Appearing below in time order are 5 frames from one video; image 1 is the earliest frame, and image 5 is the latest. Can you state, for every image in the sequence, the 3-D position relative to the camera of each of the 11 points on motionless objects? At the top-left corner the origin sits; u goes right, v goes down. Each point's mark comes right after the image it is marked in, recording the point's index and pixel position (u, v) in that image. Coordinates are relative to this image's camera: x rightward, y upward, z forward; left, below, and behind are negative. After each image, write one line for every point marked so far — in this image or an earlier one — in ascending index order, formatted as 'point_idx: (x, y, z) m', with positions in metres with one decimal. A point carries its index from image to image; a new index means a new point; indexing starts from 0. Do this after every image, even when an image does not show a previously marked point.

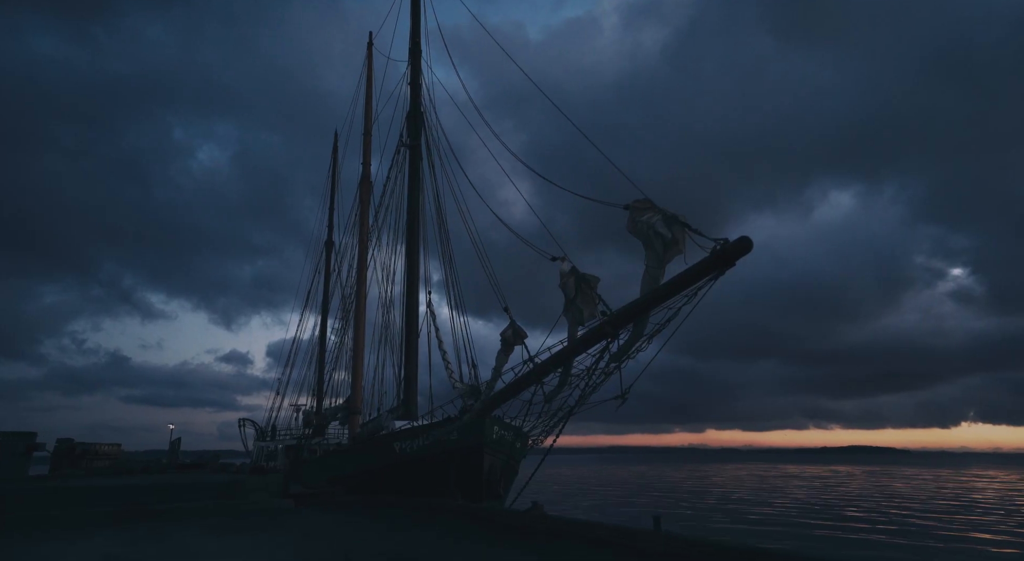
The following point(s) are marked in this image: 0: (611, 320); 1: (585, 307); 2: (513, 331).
0: (+2.1, -0.9, +13.7) m
1: (+1.8, -0.6, +15.2) m
2: (+0.1, -1.4, +18.2) m
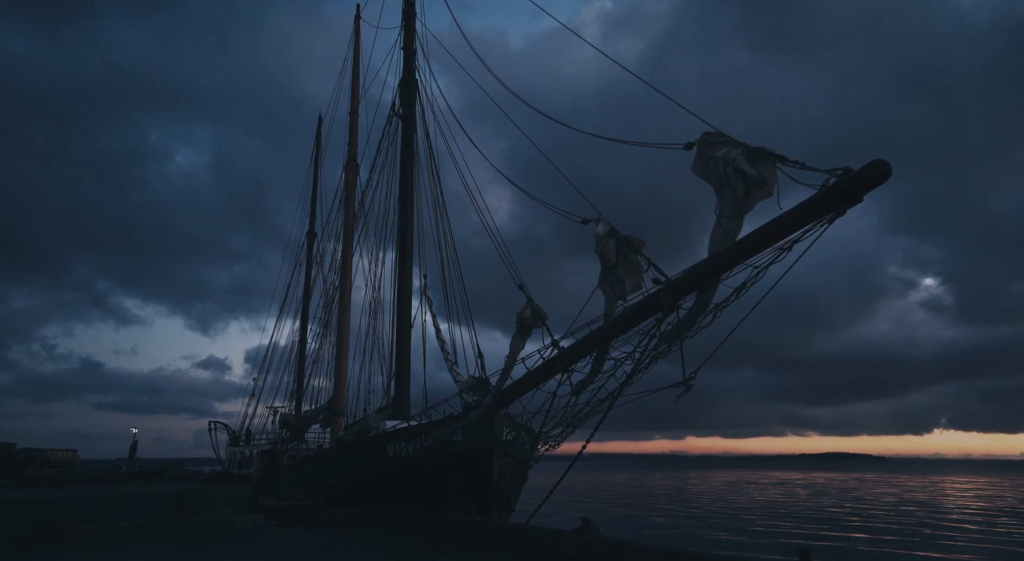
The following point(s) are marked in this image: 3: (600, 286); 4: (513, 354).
0: (+2.7, -0.1, +10.9) m
1: (+2.3, +0.1, +12.4) m
2: (+0.5, -0.8, +15.3) m
3: (+1.7, -0.1, +12.8) m
4: (0.0, -1.8, +15.5) m
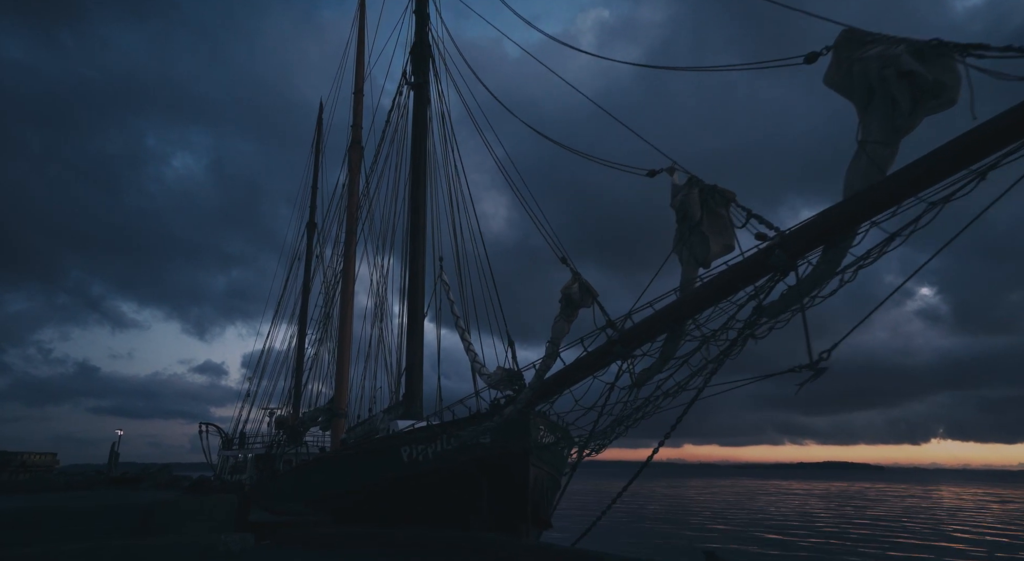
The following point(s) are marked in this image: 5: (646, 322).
0: (+3.6, +0.5, +8.4) m
1: (+3.2, +0.7, +9.9) m
2: (+1.4, -0.2, +12.8) m
3: (+2.6, +0.5, +10.3) m
4: (+0.9, -1.2, +13.0) m
5: (+2.3, -0.7, +10.8) m
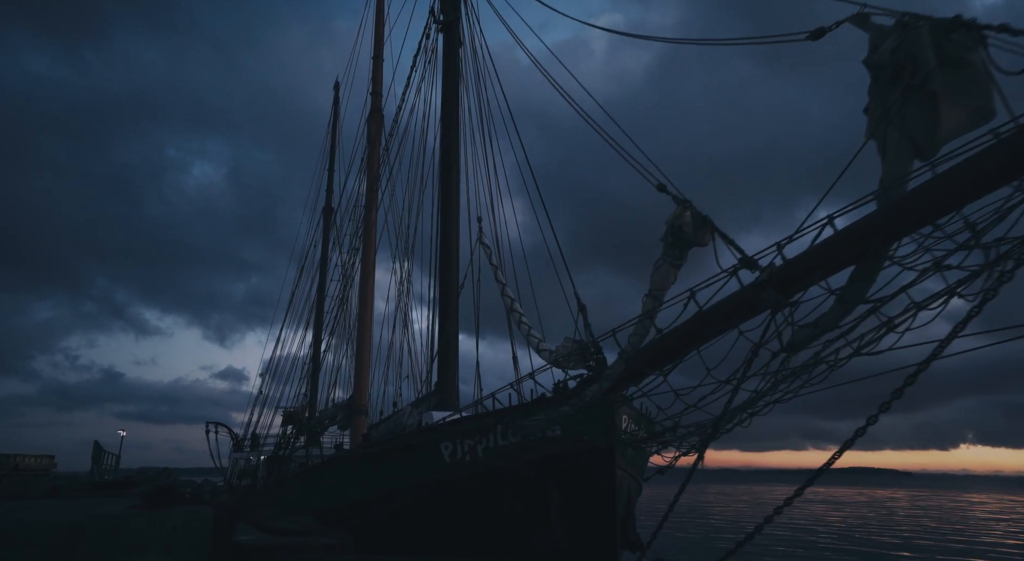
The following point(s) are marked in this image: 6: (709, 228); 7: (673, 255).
0: (+4.7, +1.6, +4.7) m
1: (+4.3, +1.8, +6.2) m
2: (+2.6, +0.9, +9.2) m
3: (+3.8, +1.6, +6.6) m
4: (+2.1, -0.2, +9.4) m
5: (+3.5, +0.3, +7.2) m
6: (+2.8, +0.8, +9.1) m
7: (+2.3, +0.4, +9.2) m
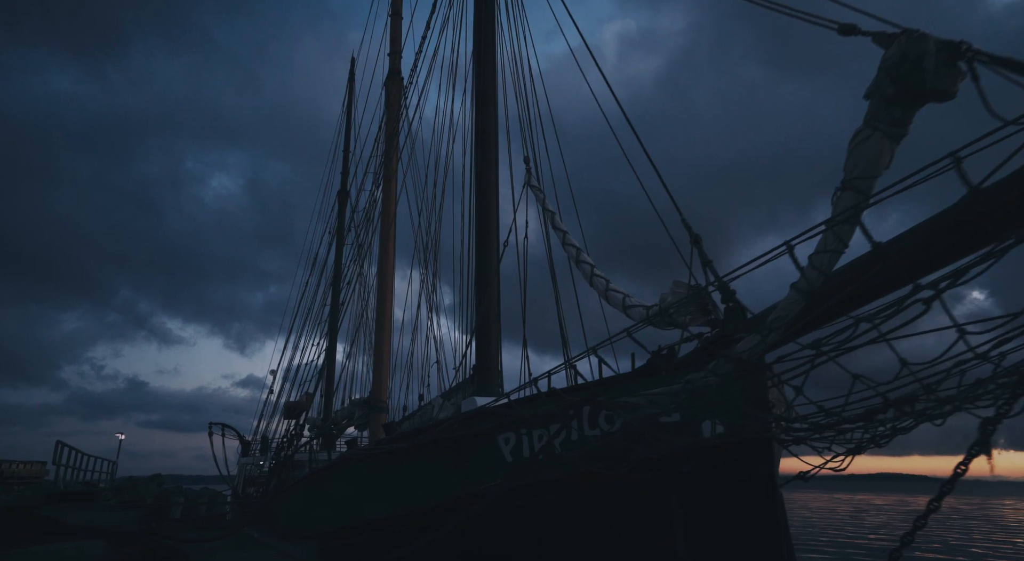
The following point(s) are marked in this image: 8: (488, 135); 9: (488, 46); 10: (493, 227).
0: (+5.6, +2.7, +1.0) m
1: (+5.2, +2.9, +2.5) m
2: (+3.6, +2.0, +5.5) m
3: (+4.7, +2.7, +2.9) m
4: (+3.1, +0.9, +5.7) m
5: (+4.4, +1.5, +3.5) m
6: (+3.8, +1.8, +5.5) m
7: (+3.3, +1.5, +5.6) m
8: (-0.7, +3.9, +17.6) m
9: (-0.7, +6.4, +18.1) m
10: (-0.6, +1.3, +16.5) m
